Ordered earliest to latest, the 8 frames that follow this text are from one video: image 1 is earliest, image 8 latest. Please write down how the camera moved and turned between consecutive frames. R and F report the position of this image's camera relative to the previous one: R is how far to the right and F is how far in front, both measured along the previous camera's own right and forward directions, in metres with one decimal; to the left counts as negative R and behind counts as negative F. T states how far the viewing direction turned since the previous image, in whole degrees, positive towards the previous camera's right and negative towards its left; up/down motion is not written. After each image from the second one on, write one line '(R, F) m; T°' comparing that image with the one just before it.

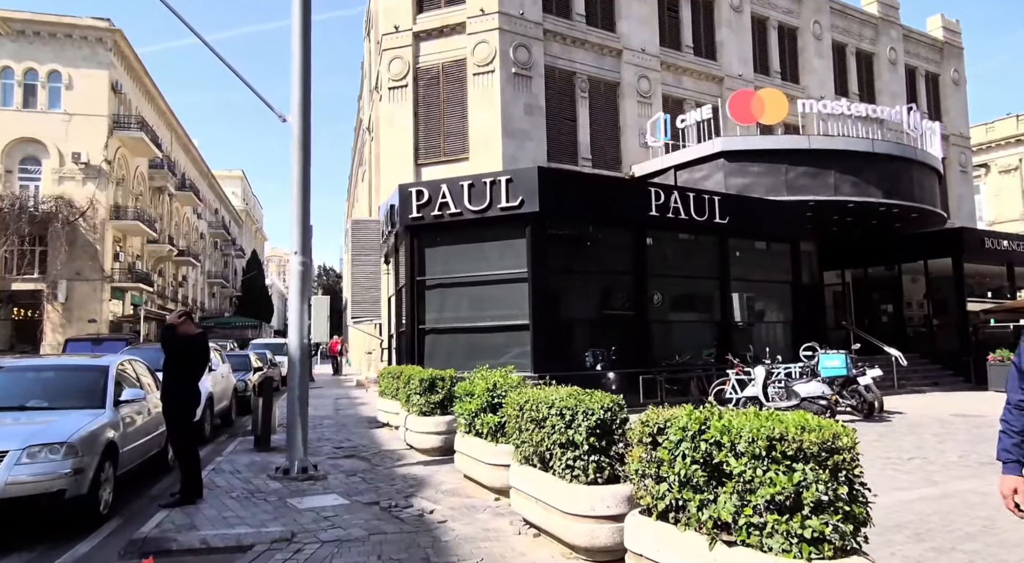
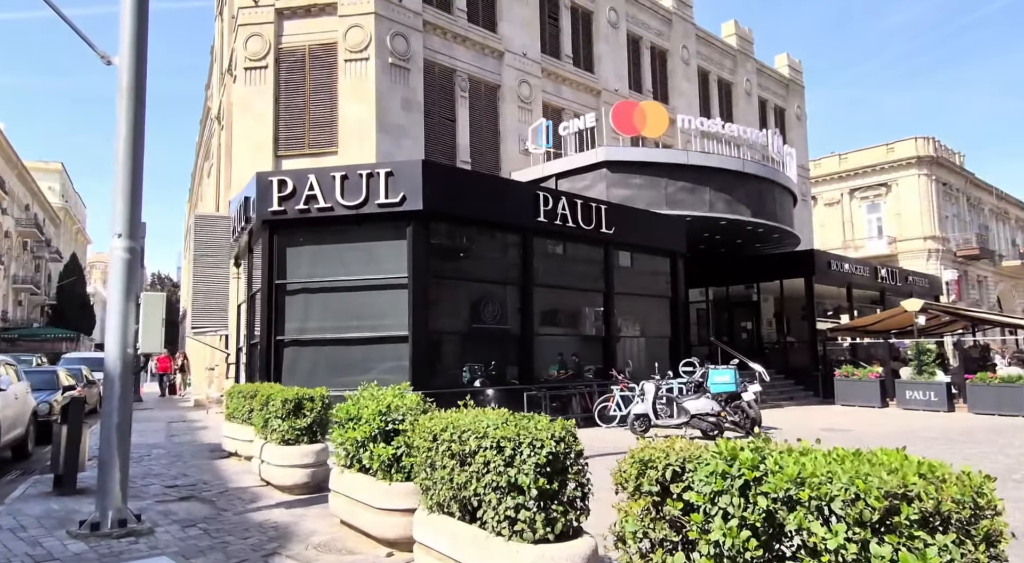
(-0.3, +1.1) m; +12°
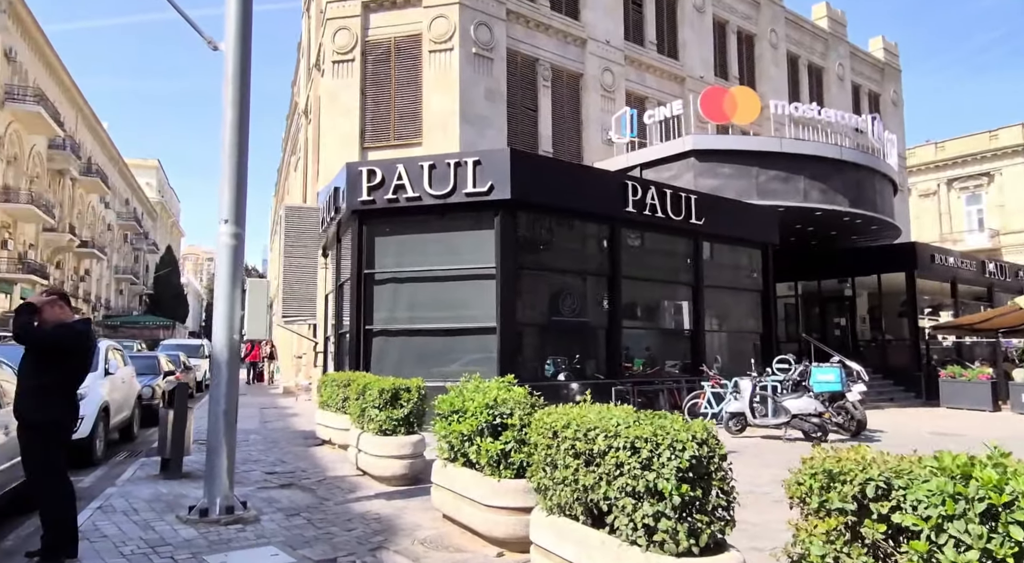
(-0.3, +0.2) m; -6°
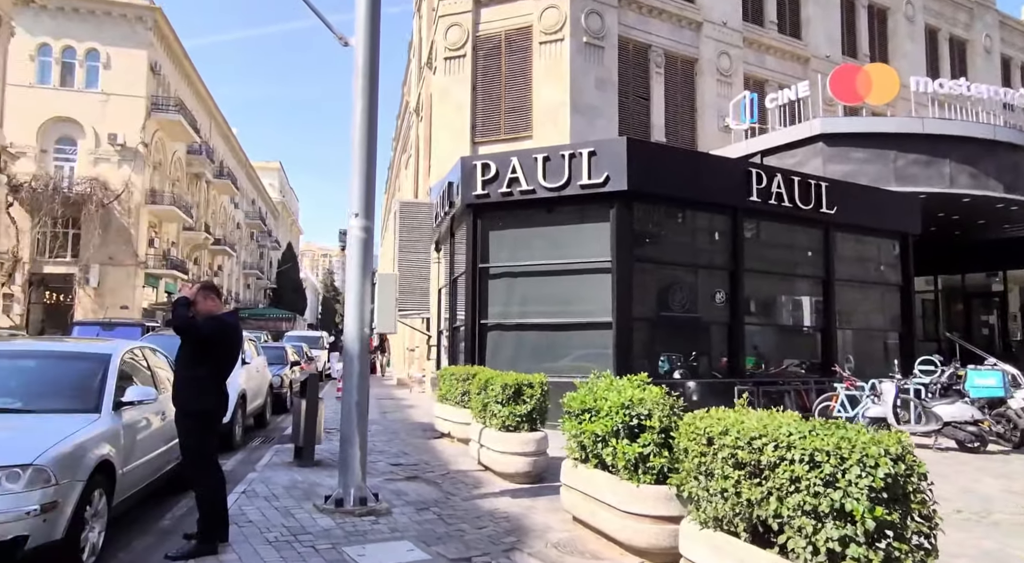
(-0.2, +0.2) m; -9°
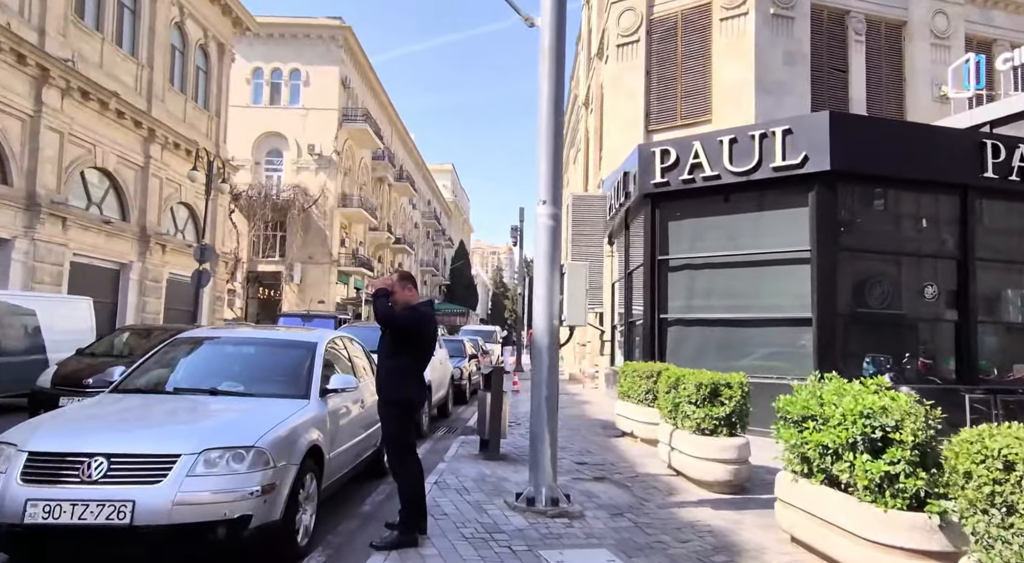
(-0.2, +0.3) m; -14°
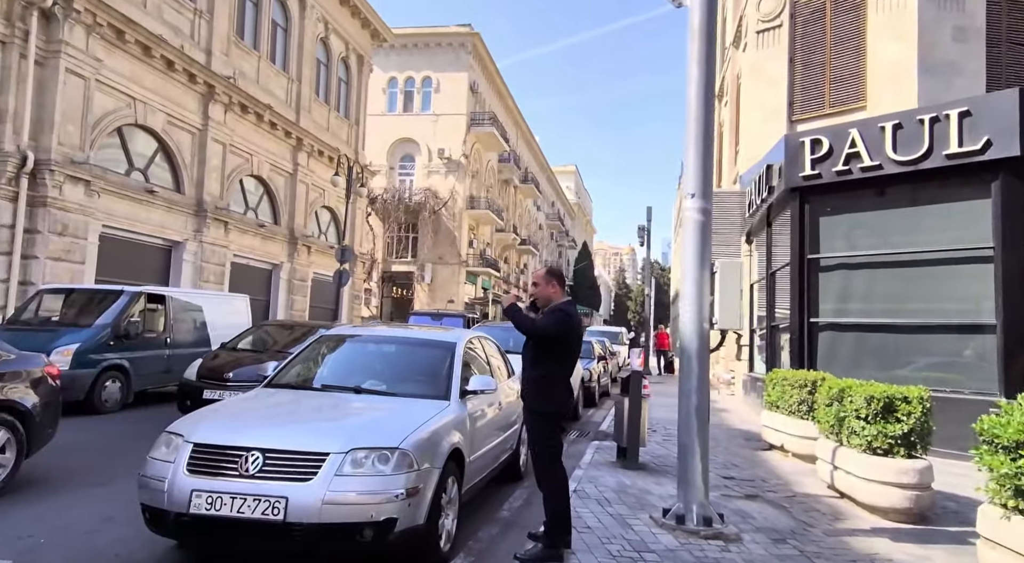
(-0.1, +0.2) m; -10°
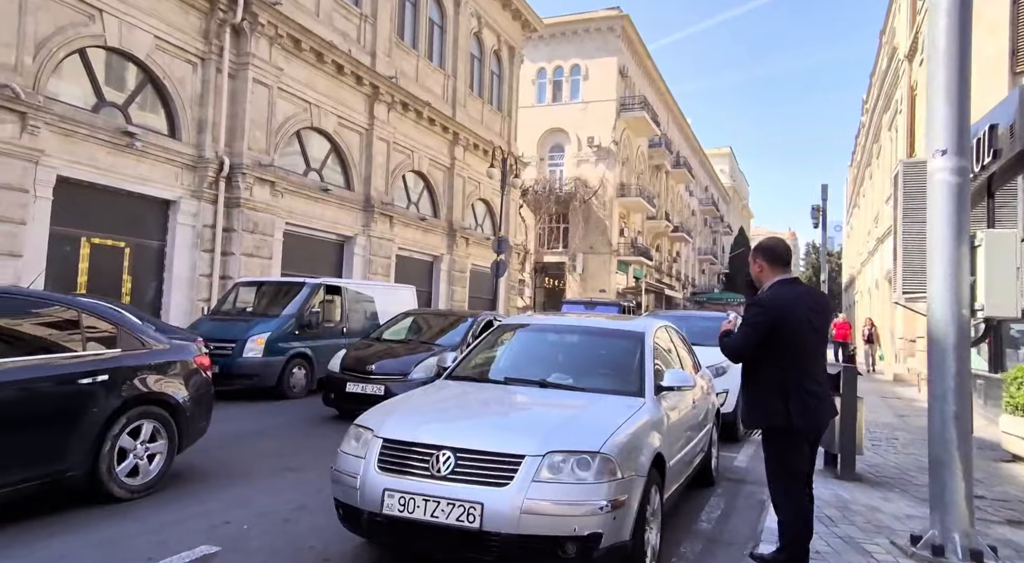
(-0.3, +0.4) m; -13°
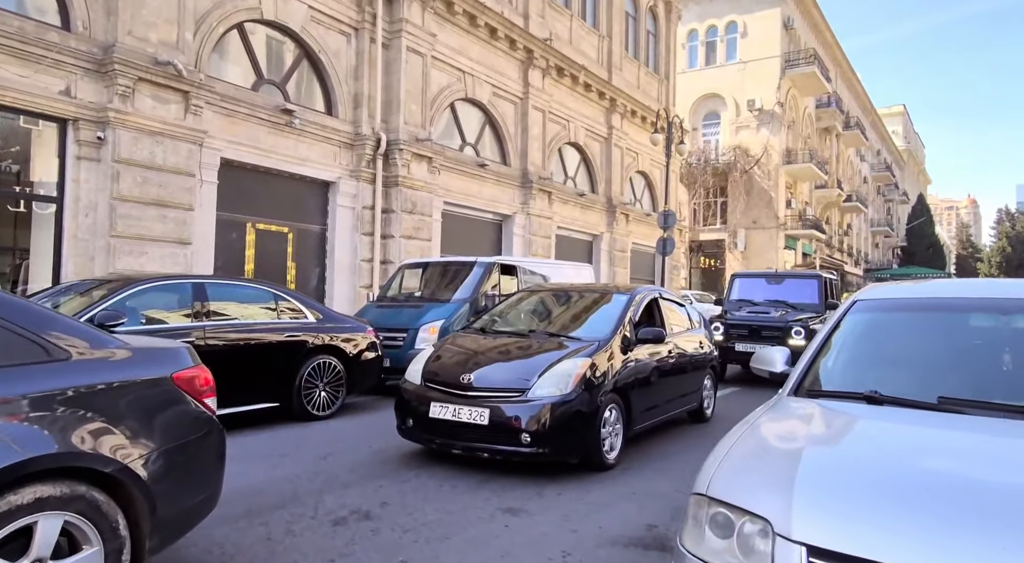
(-1.0, +1.8) m; -12°
